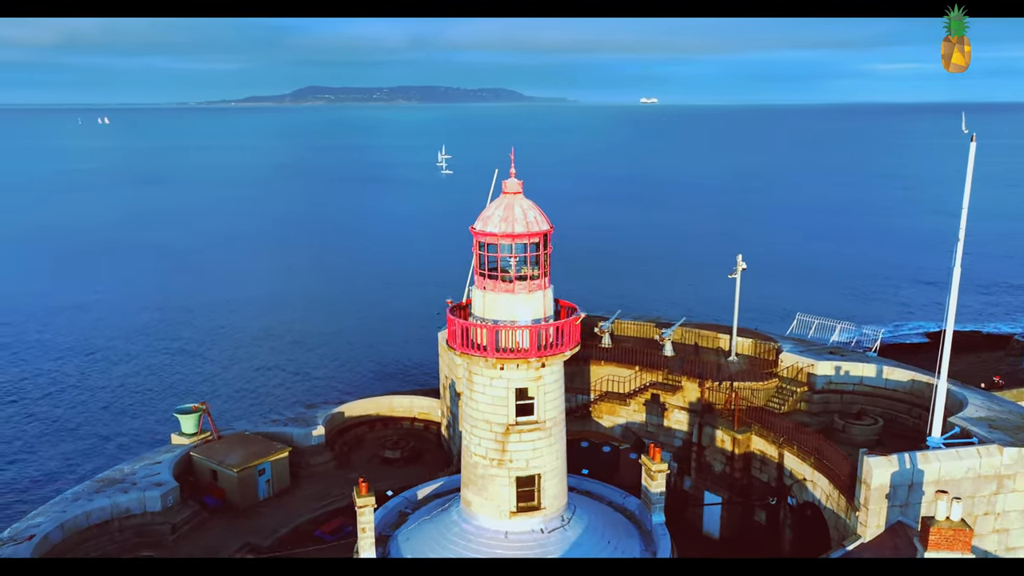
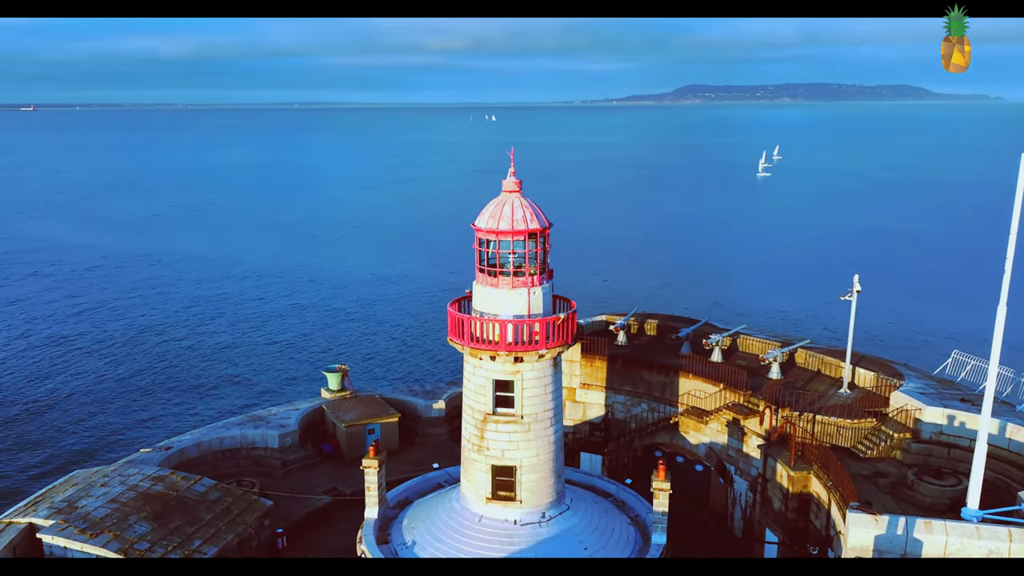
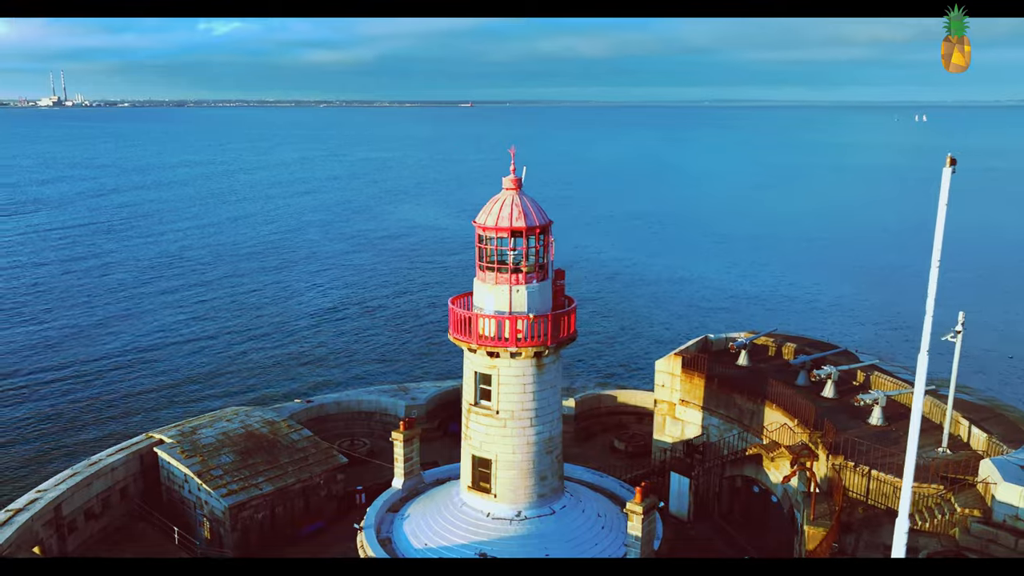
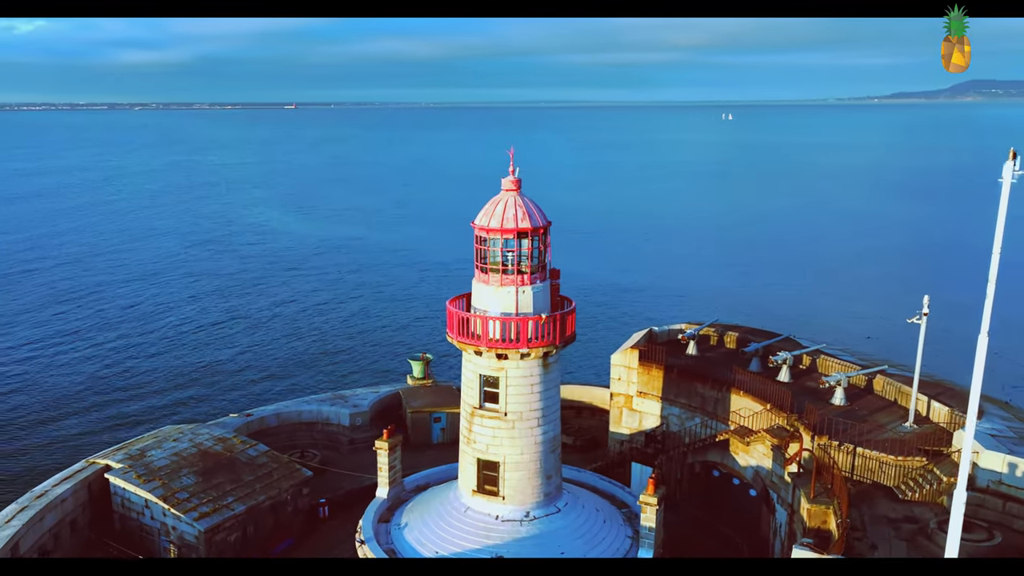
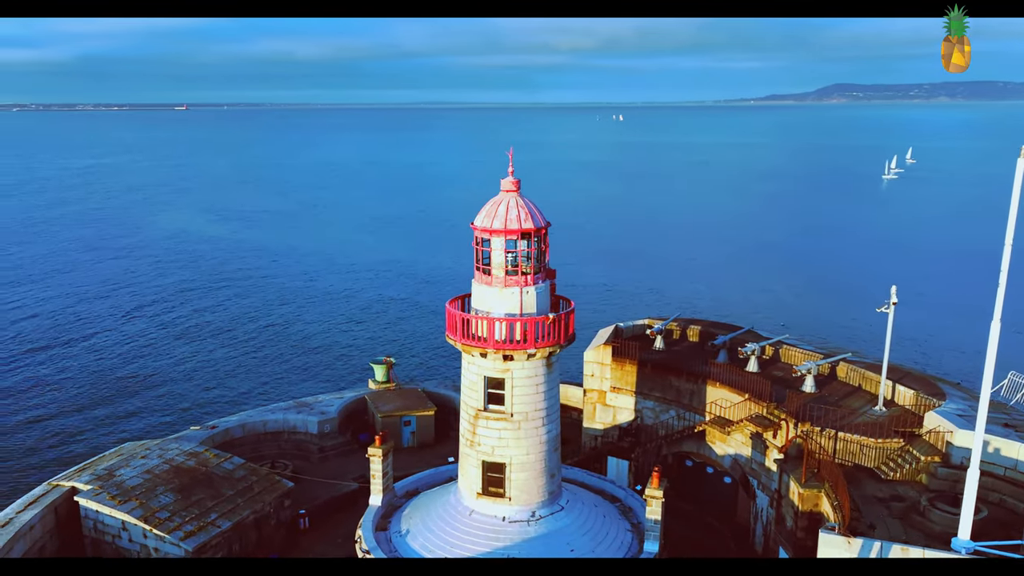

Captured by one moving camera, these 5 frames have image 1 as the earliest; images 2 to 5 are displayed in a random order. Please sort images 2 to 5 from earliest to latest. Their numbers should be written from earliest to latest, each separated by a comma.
2, 5, 4, 3
